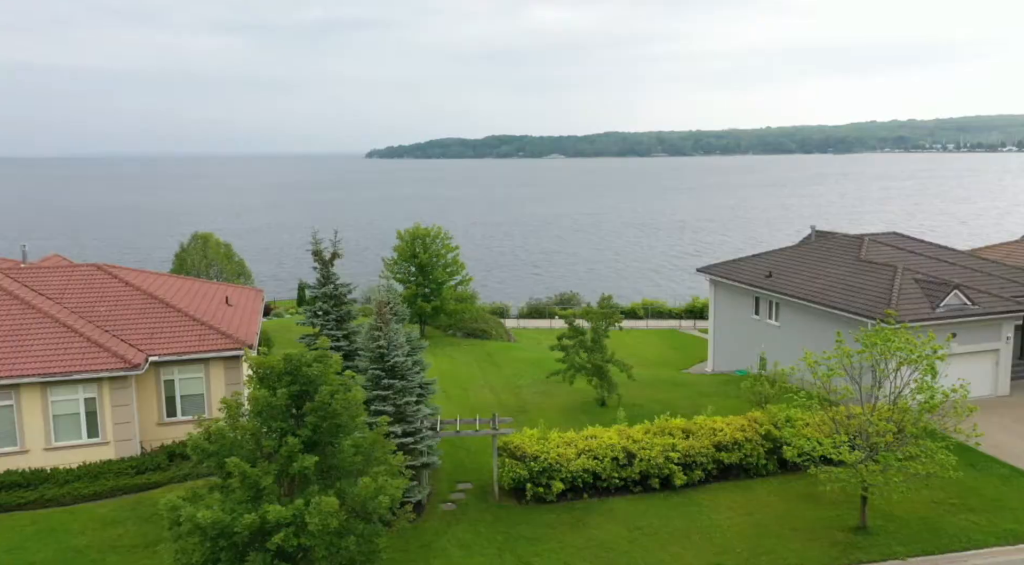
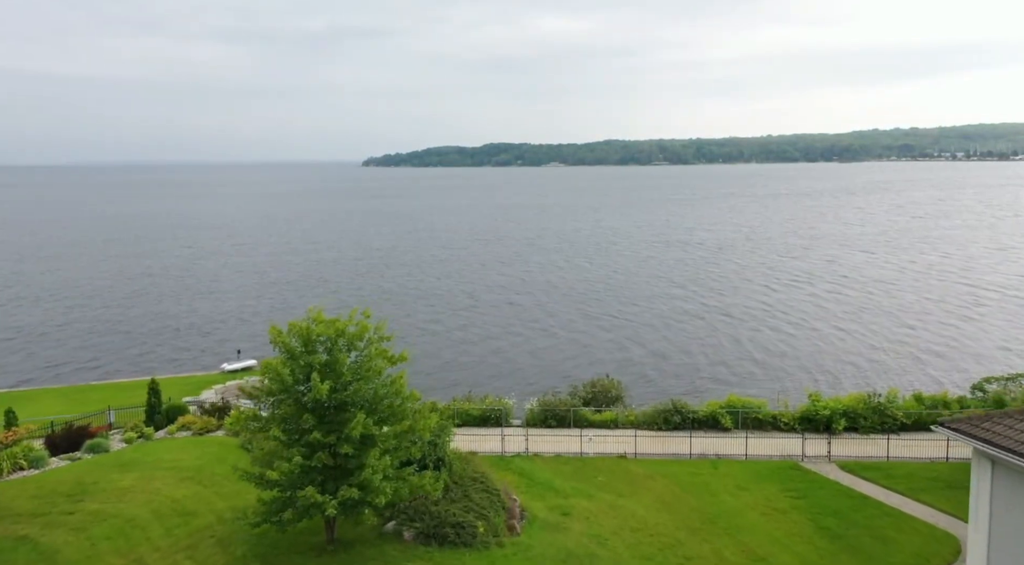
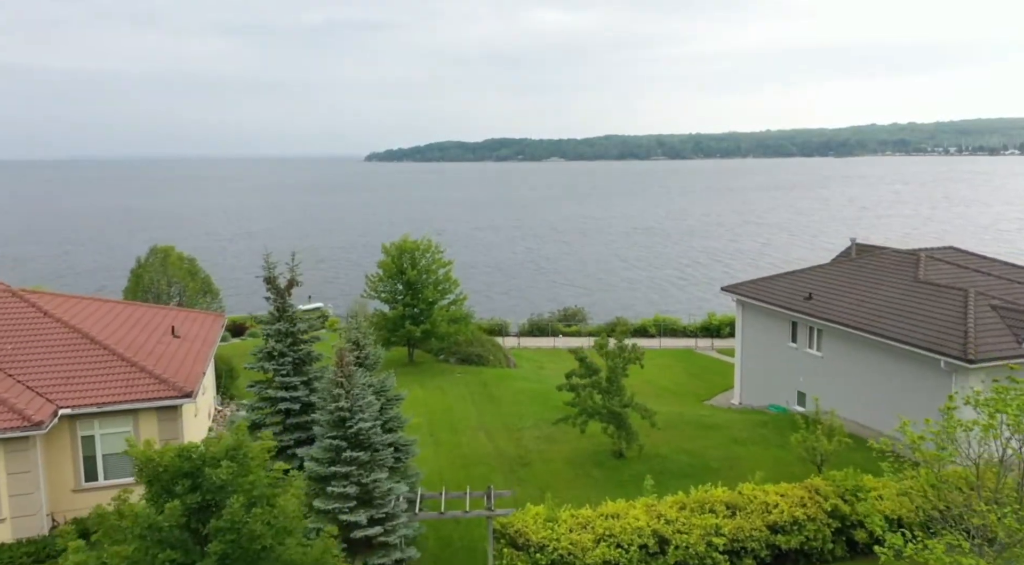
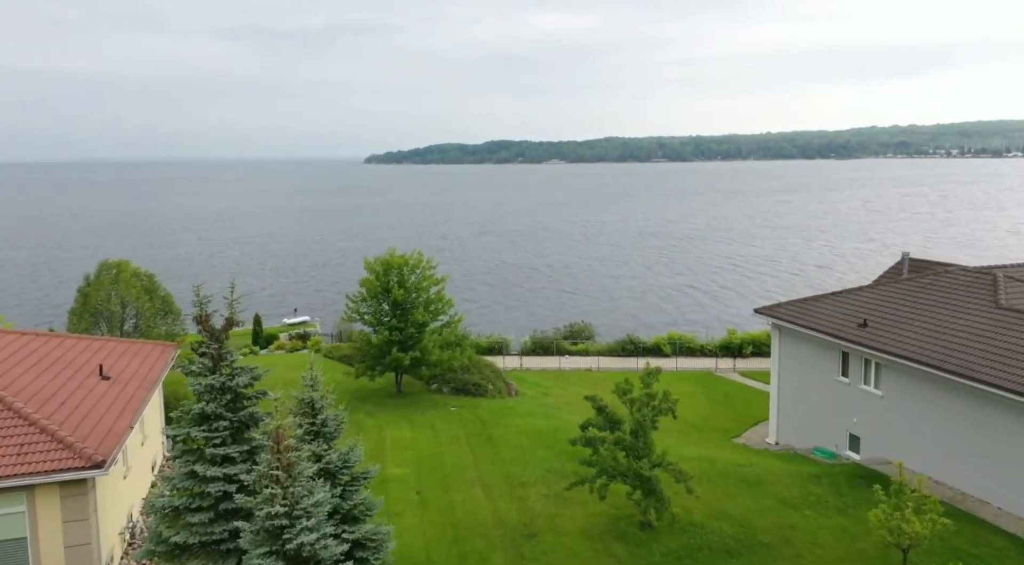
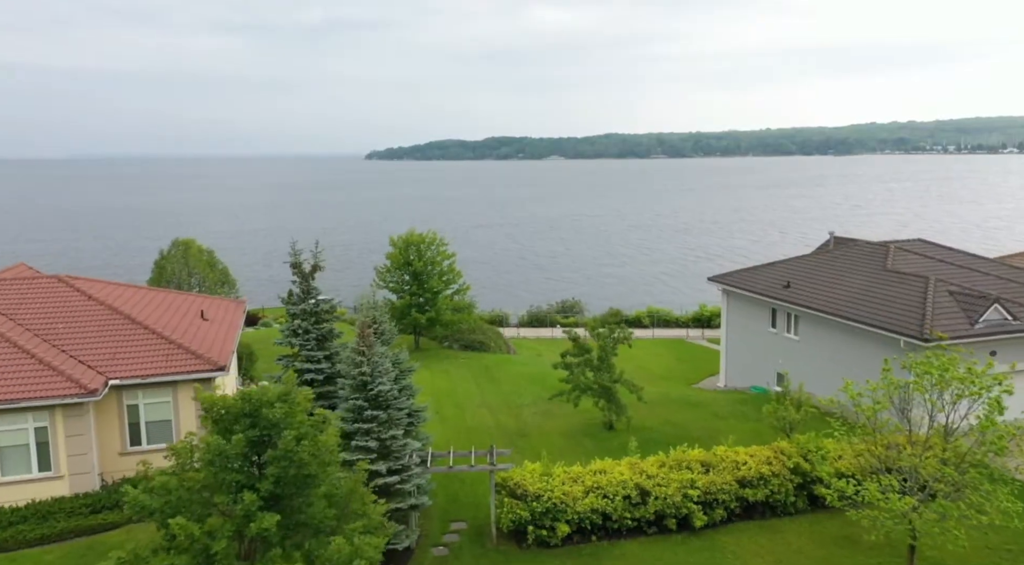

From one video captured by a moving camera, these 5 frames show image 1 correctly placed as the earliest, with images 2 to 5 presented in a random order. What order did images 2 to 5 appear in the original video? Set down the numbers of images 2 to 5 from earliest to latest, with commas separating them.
5, 3, 4, 2
